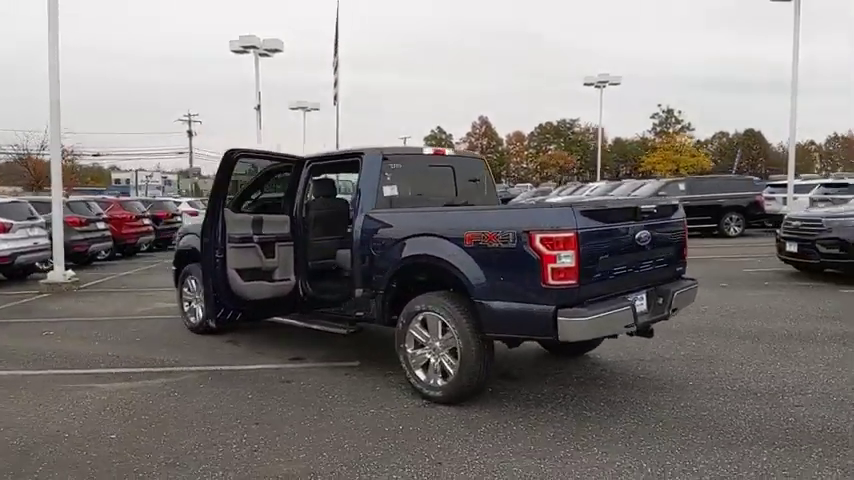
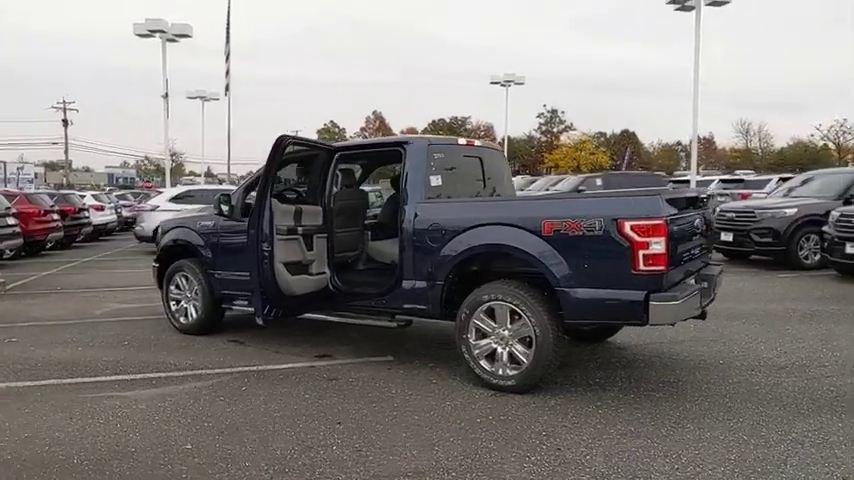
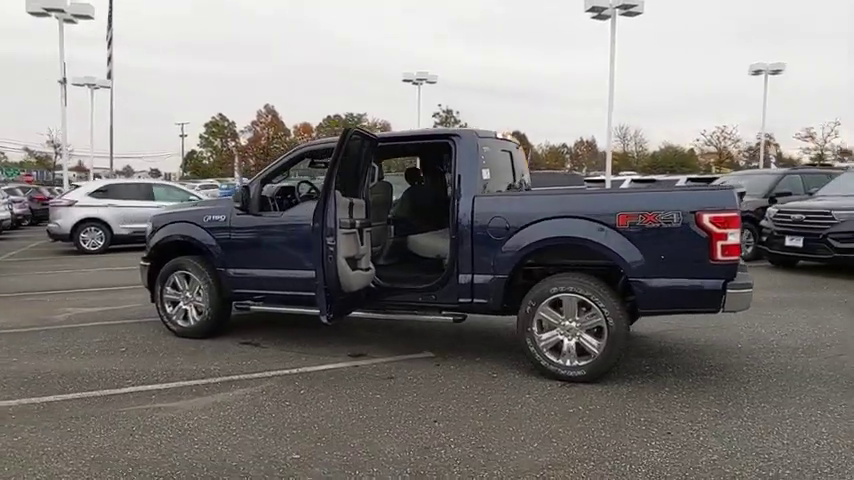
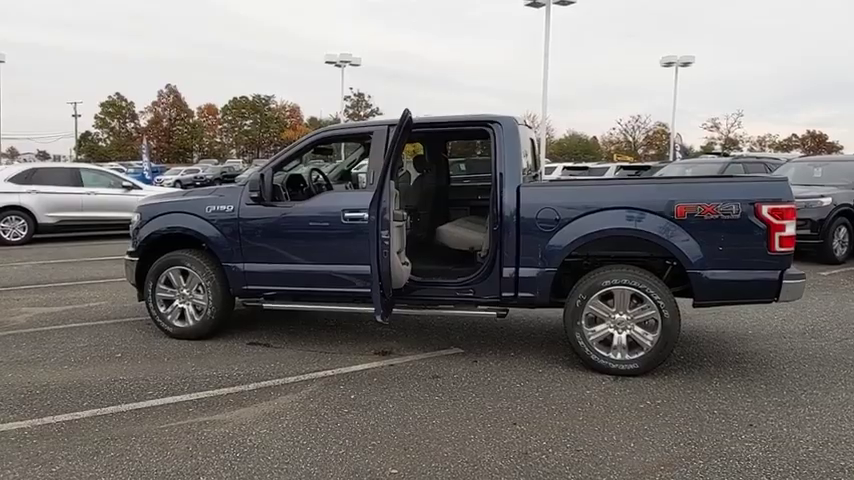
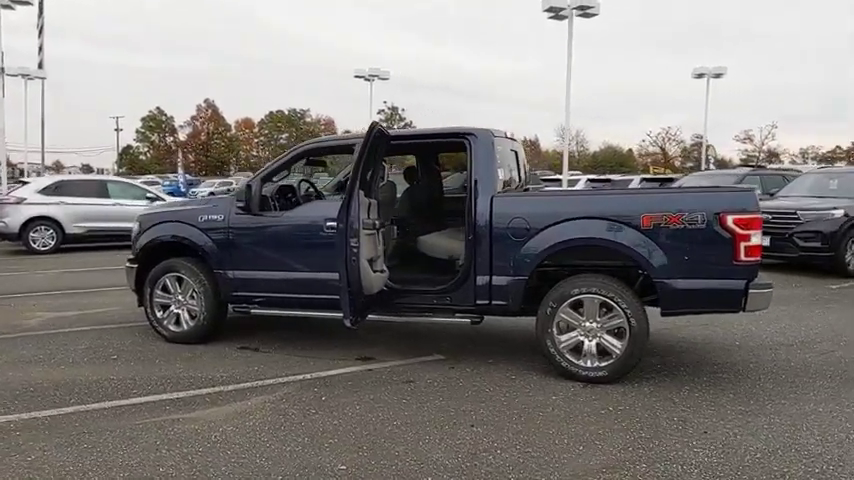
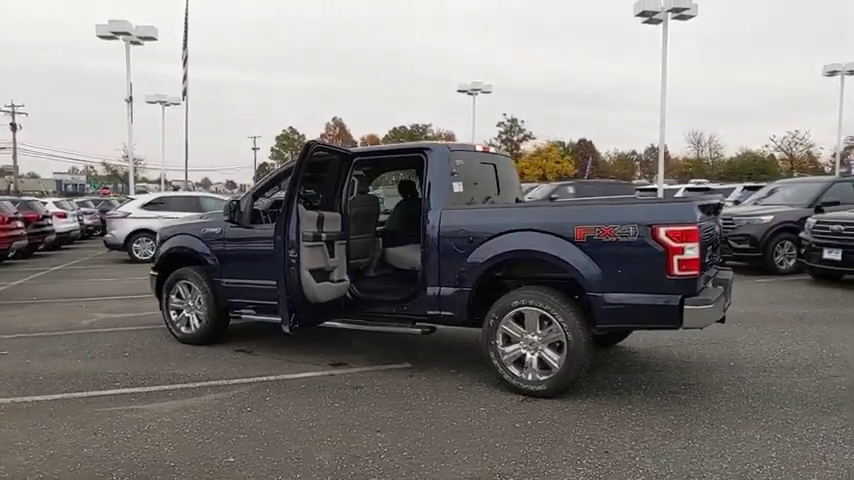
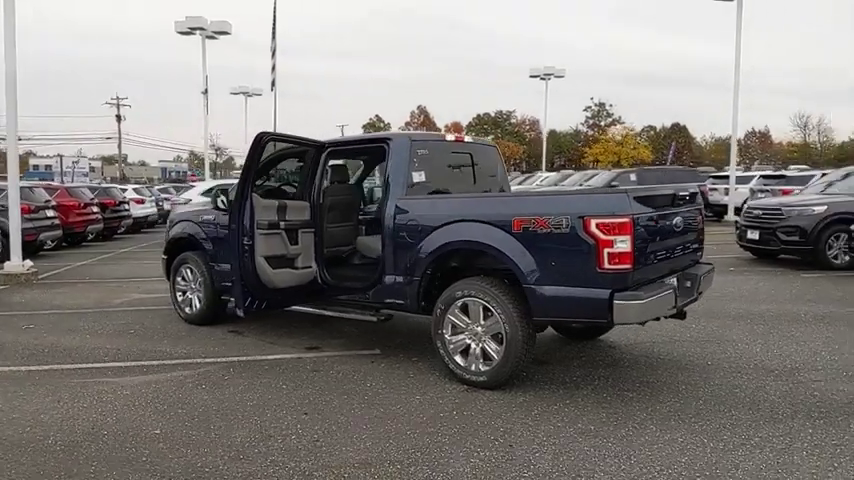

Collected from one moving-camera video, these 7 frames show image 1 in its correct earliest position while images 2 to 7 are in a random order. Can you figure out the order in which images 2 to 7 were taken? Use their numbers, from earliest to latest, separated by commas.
7, 2, 6, 3, 5, 4
